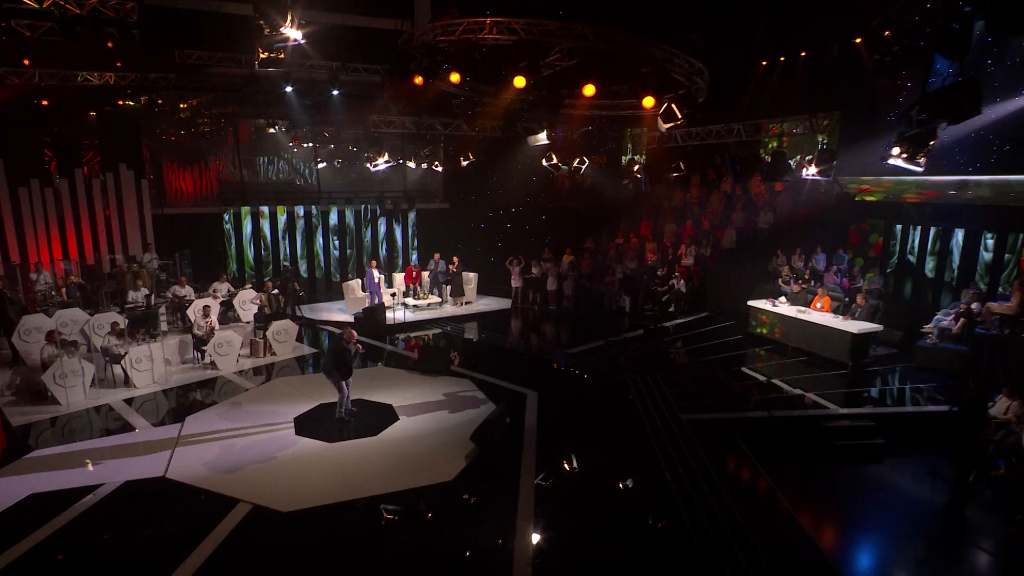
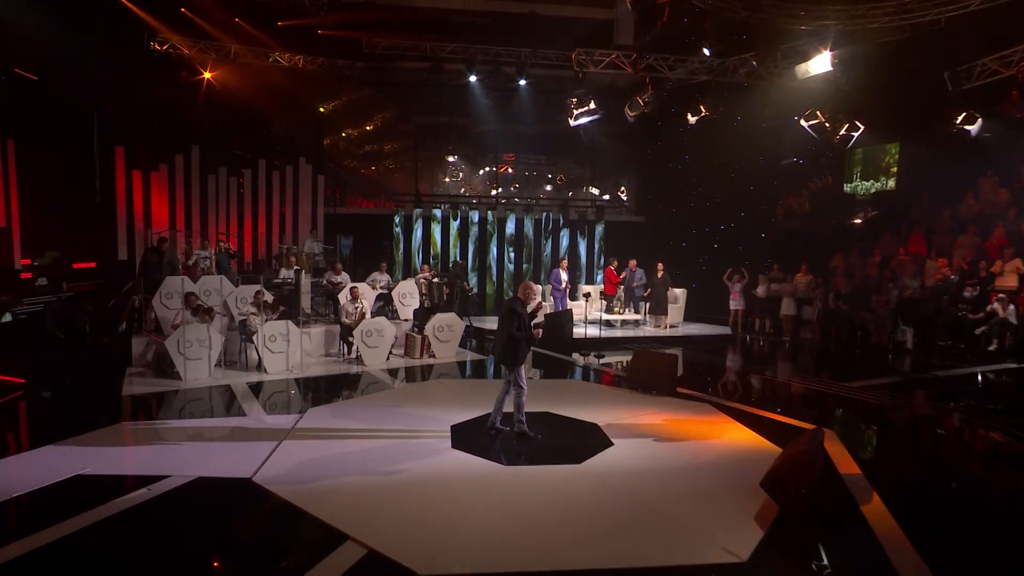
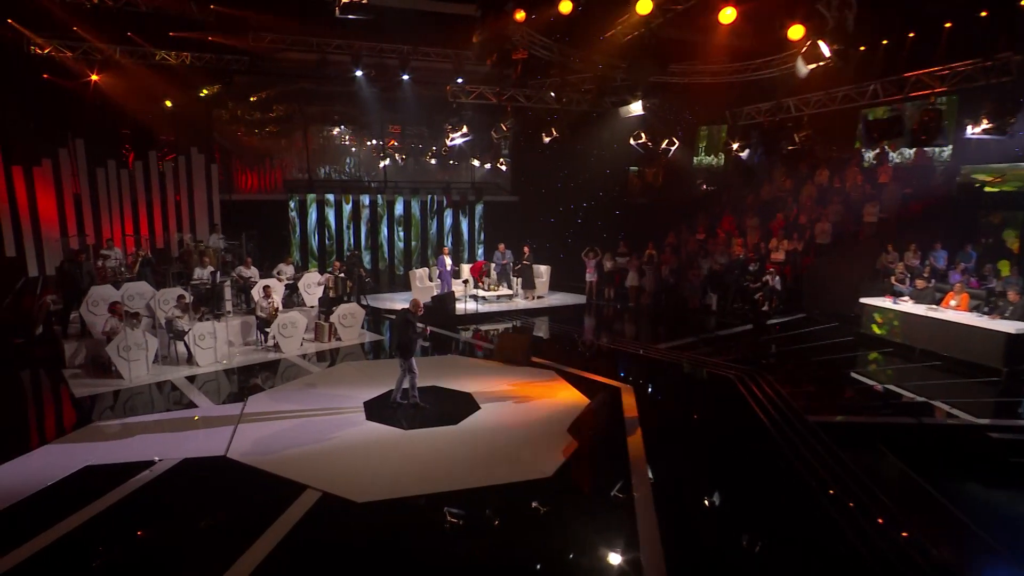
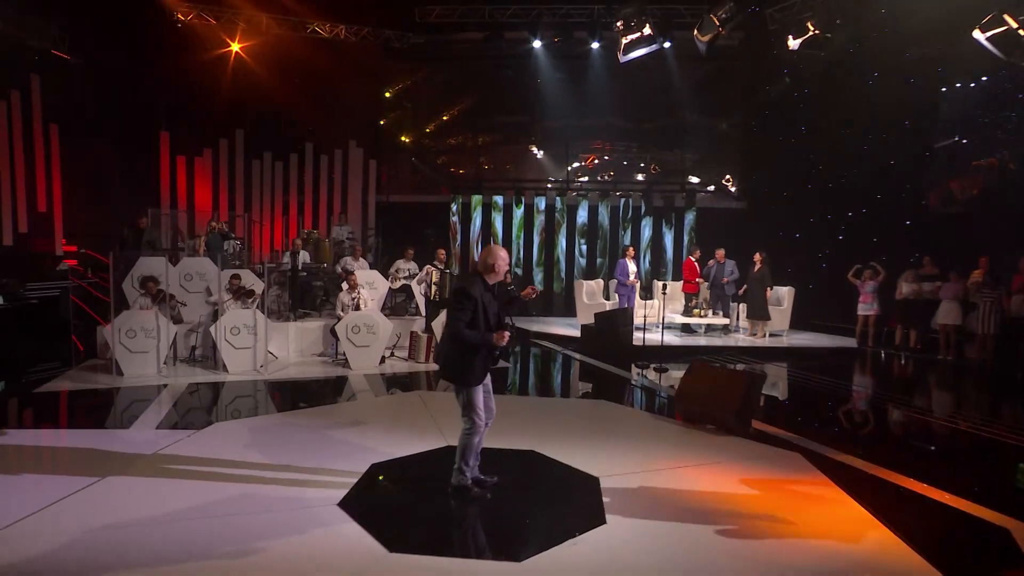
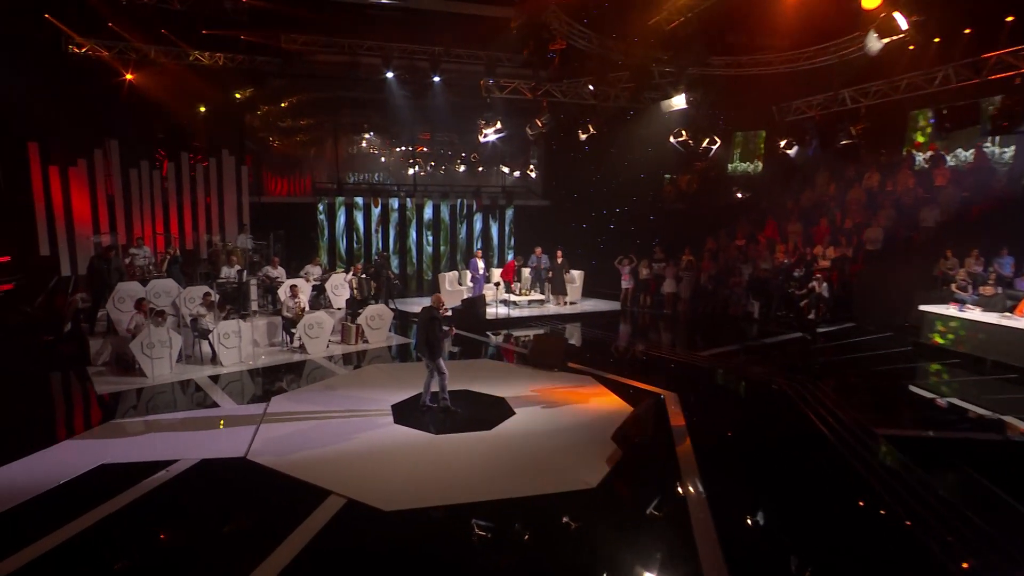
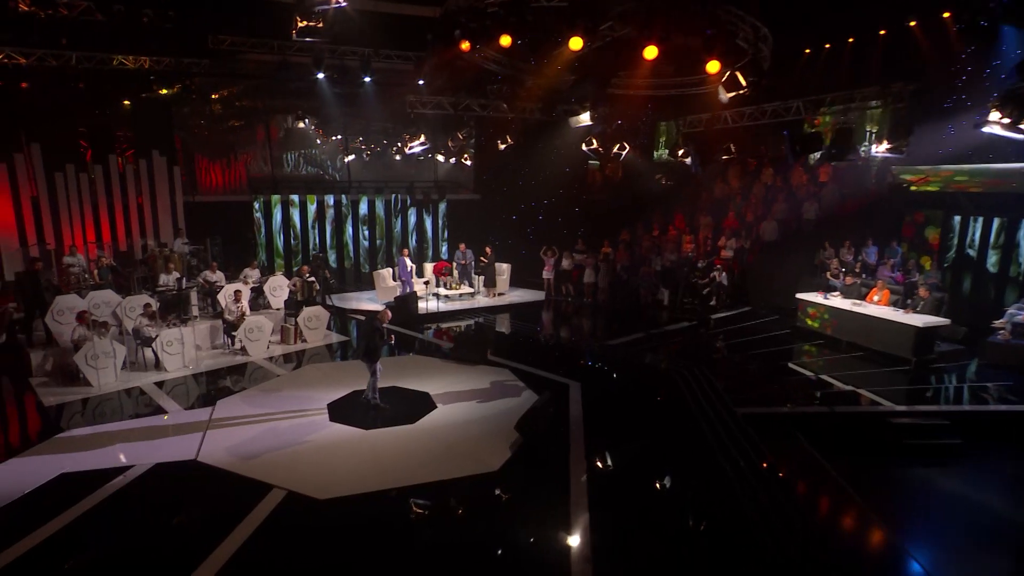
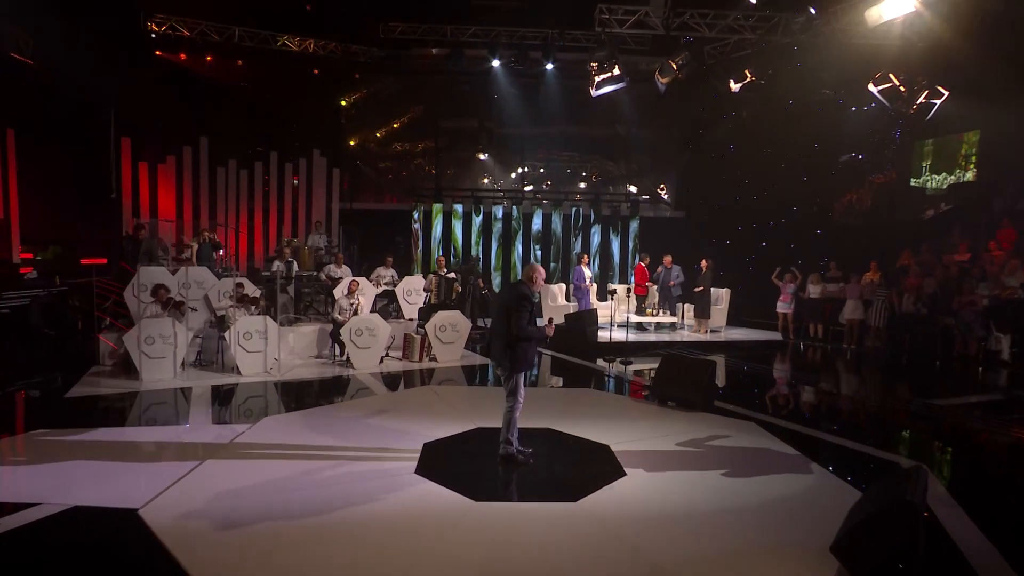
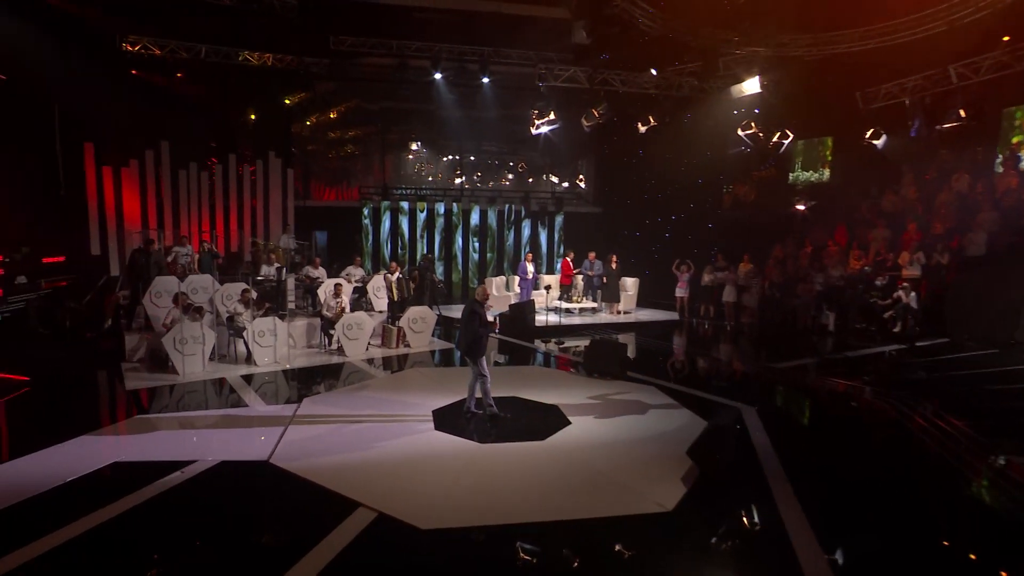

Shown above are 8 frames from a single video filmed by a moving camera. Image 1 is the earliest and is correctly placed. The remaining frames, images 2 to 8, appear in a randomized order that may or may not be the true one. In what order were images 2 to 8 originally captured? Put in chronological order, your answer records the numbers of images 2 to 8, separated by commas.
6, 3, 5, 8, 2, 7, 4
